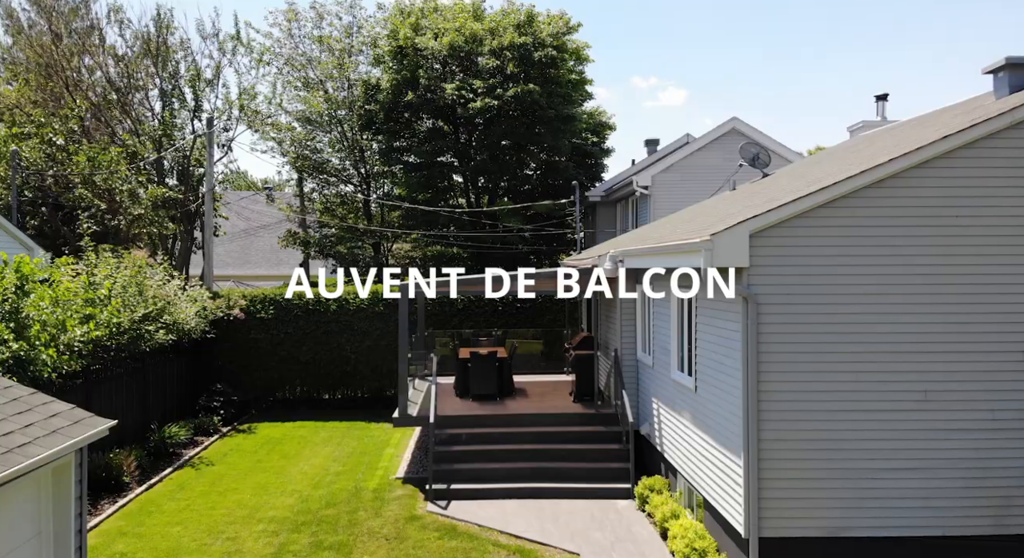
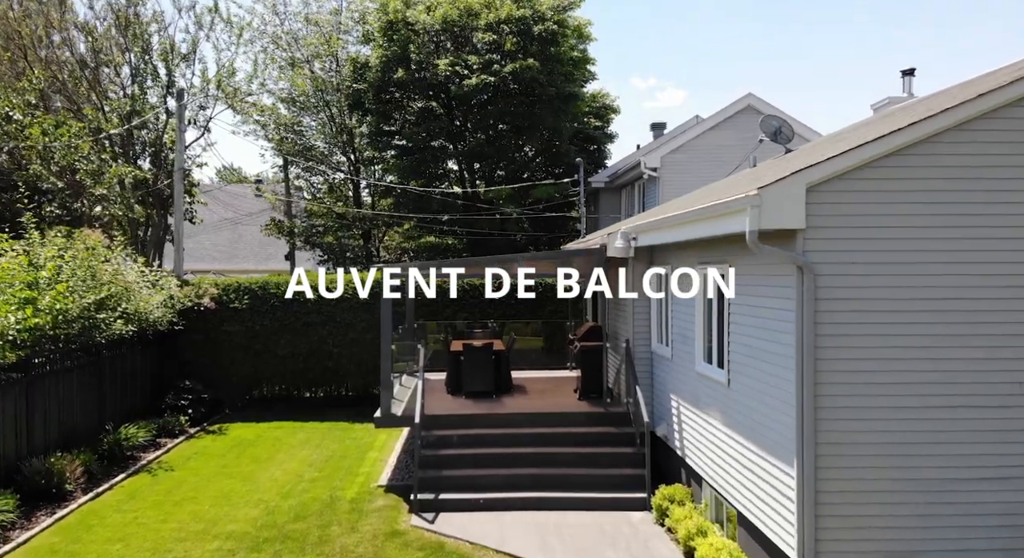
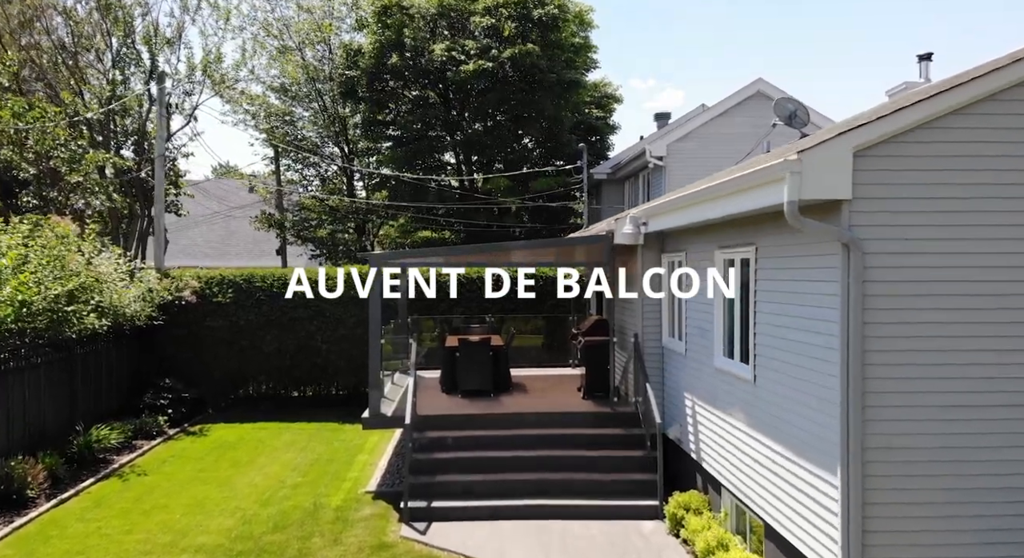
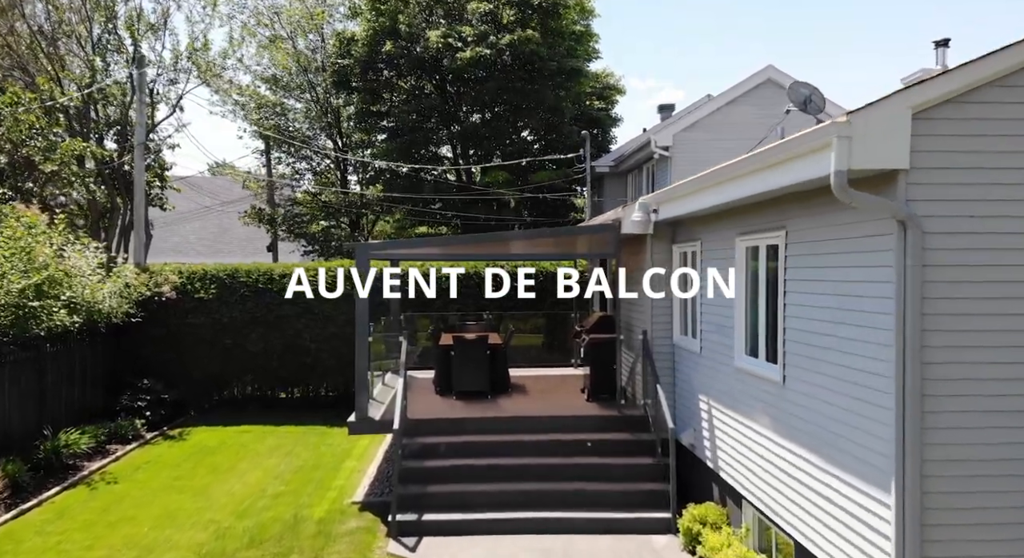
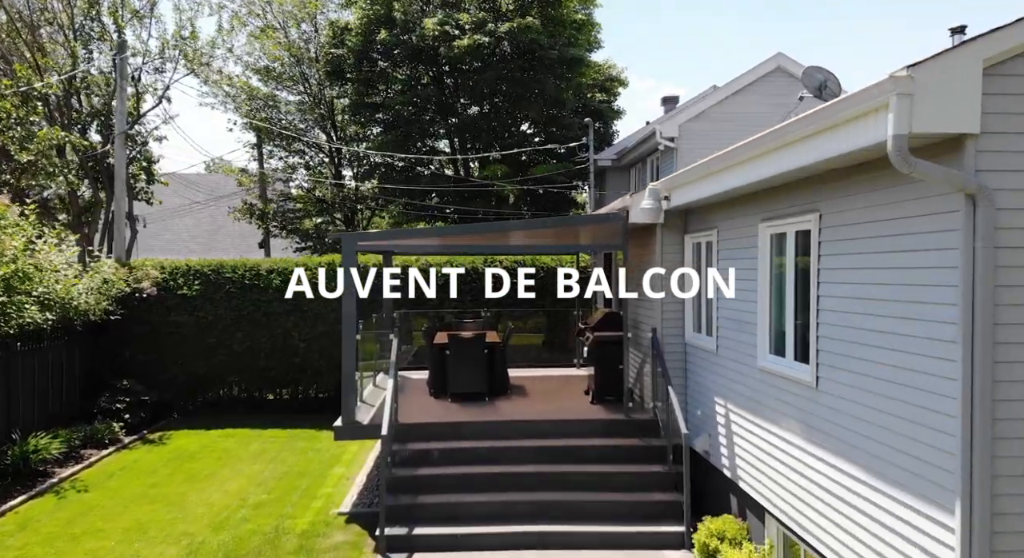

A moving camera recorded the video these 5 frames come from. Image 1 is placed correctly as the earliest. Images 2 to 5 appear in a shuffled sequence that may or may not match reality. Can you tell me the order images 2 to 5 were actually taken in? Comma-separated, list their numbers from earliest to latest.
2, 3, 4, 5
